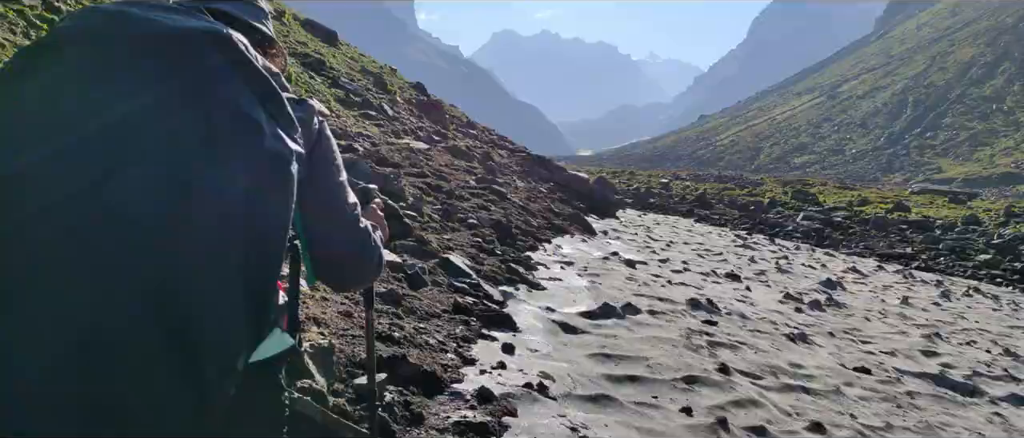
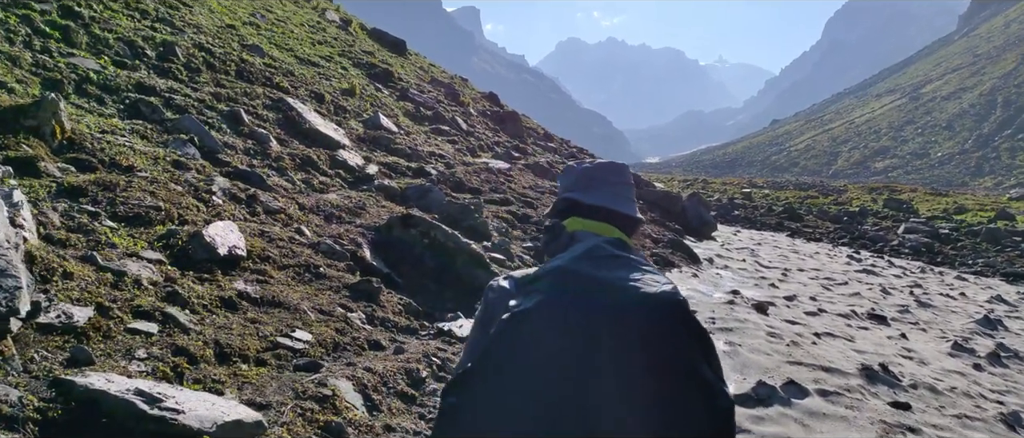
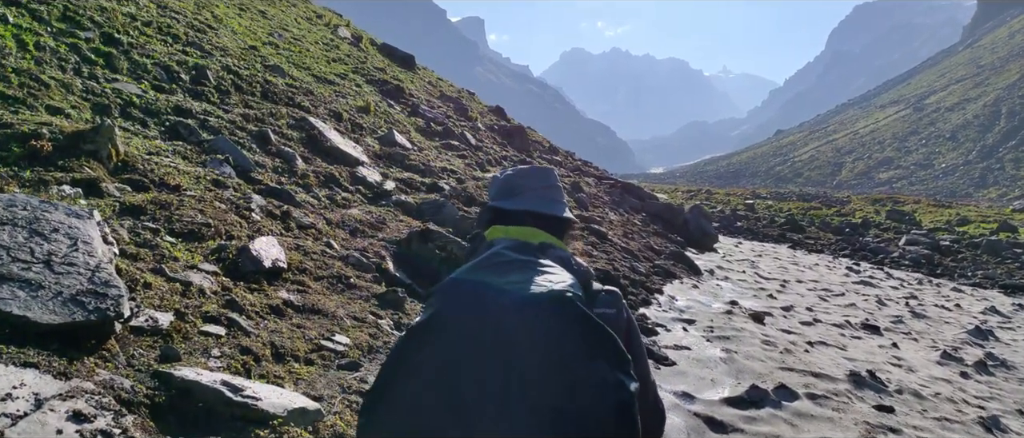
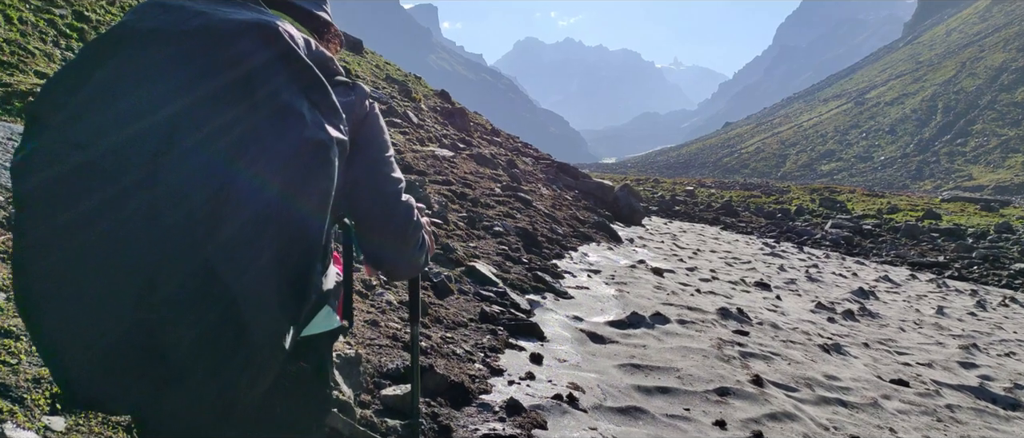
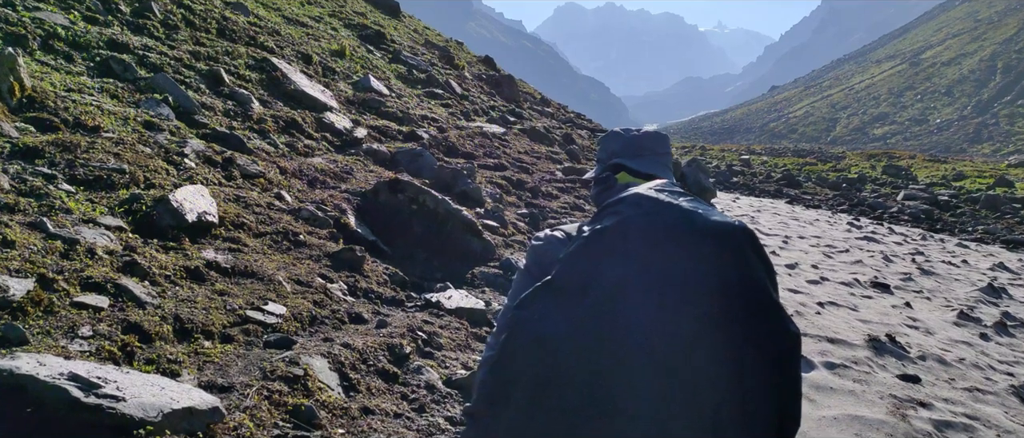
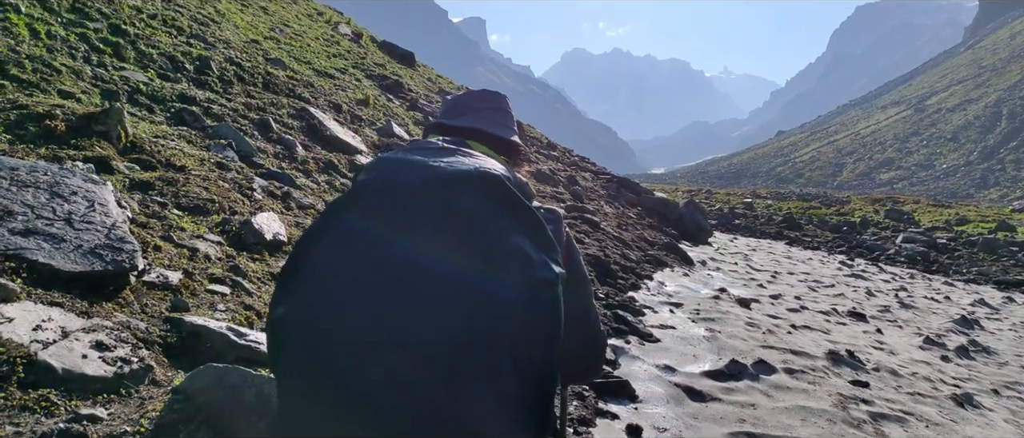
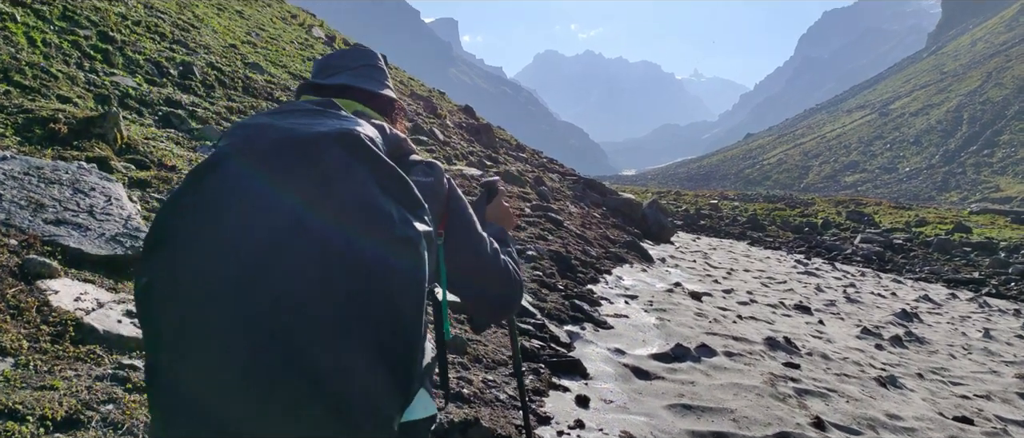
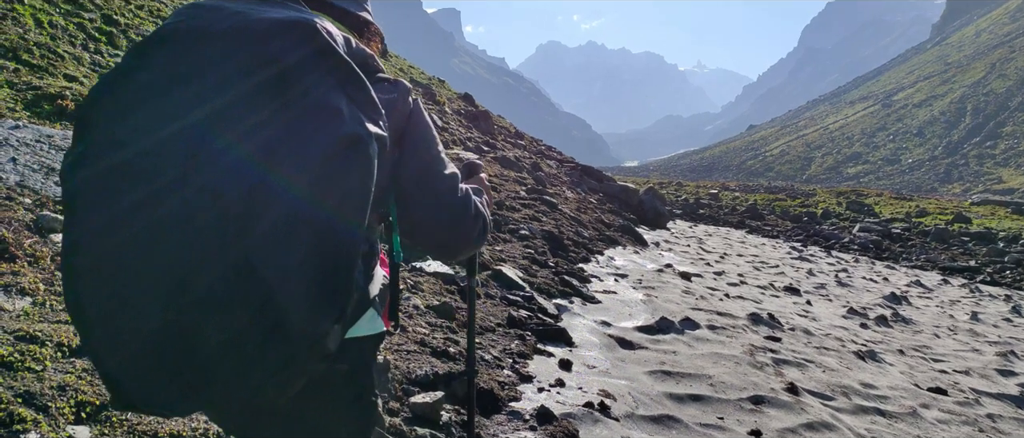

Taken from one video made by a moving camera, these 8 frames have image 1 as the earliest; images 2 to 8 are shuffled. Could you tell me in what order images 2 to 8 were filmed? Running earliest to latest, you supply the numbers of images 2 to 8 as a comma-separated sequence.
4, 8, 7, 6, 3, 2, 5
